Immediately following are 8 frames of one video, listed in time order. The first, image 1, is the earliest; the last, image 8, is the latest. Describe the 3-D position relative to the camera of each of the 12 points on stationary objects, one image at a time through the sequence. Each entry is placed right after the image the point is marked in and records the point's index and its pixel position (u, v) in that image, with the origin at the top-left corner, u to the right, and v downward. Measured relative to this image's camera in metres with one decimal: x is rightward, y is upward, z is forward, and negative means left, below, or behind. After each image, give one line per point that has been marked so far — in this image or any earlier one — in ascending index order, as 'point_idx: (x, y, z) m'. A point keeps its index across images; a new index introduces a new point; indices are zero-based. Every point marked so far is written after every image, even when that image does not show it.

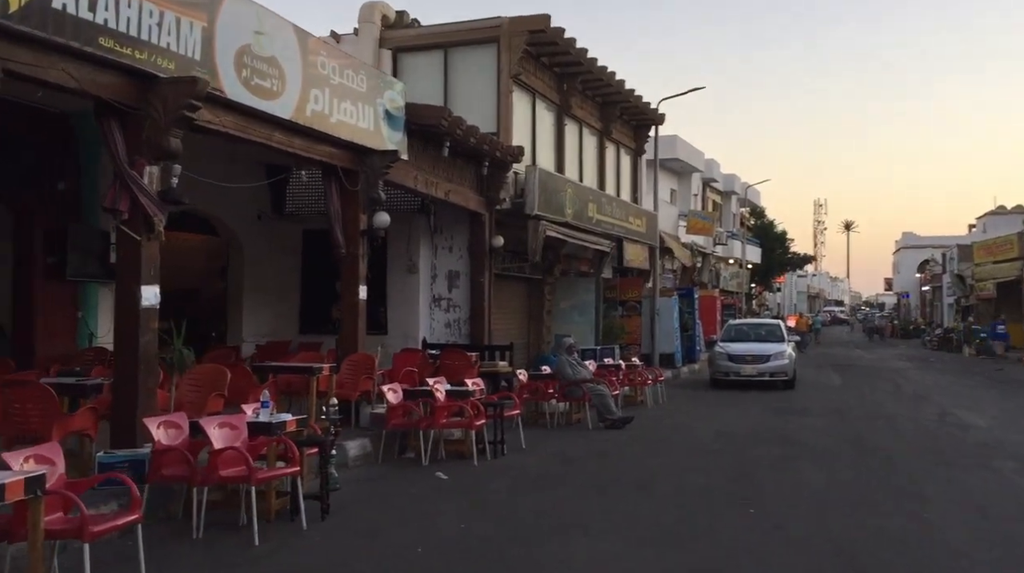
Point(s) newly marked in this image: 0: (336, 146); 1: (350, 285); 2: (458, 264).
0: (-2.1, +1.7, +12.7) m
1: (-2.0, -0.1, +13.2) m
2: (-0.8, +0.3, +17.9) m
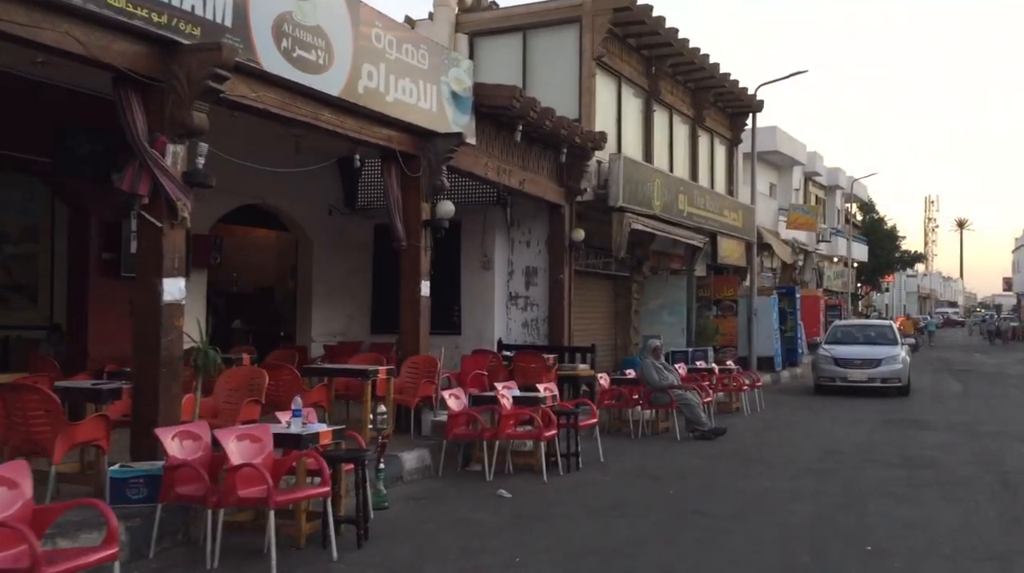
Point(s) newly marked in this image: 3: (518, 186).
0: (-1.3, +1.7, +11.6) m
1: (-1.1, 0.0, +12.1) m
2: (+0.5, +0.4, +16.7) m
3: (+0.1, +1.3, +14.6) m
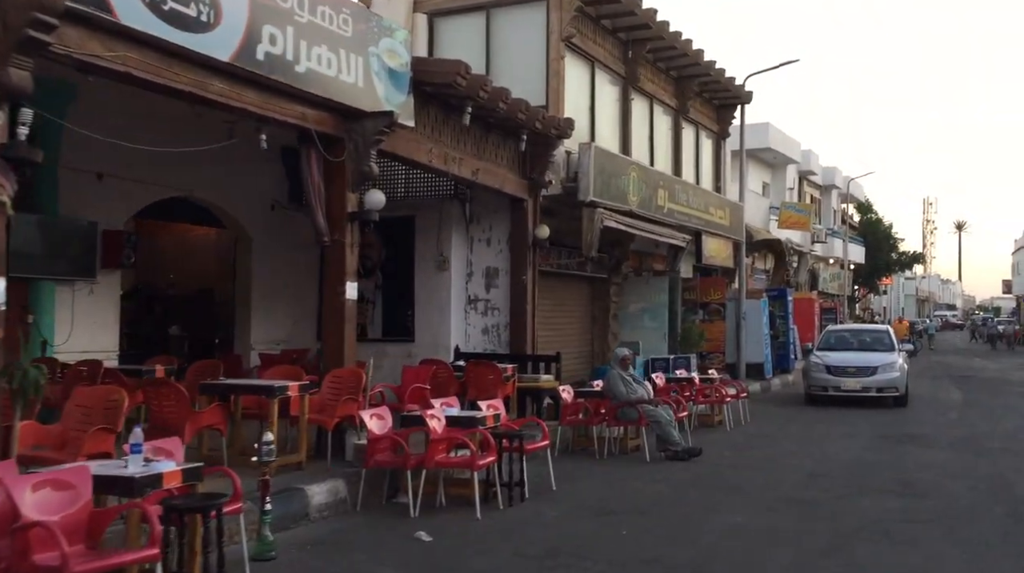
0: (-1.9, +1.7, +10.0) m
1: (-1.7, 0.0, +10.5) m
2: (-0.2, +0.4, +15.1) m
3: (-0.5, +1.3, +13.0) m
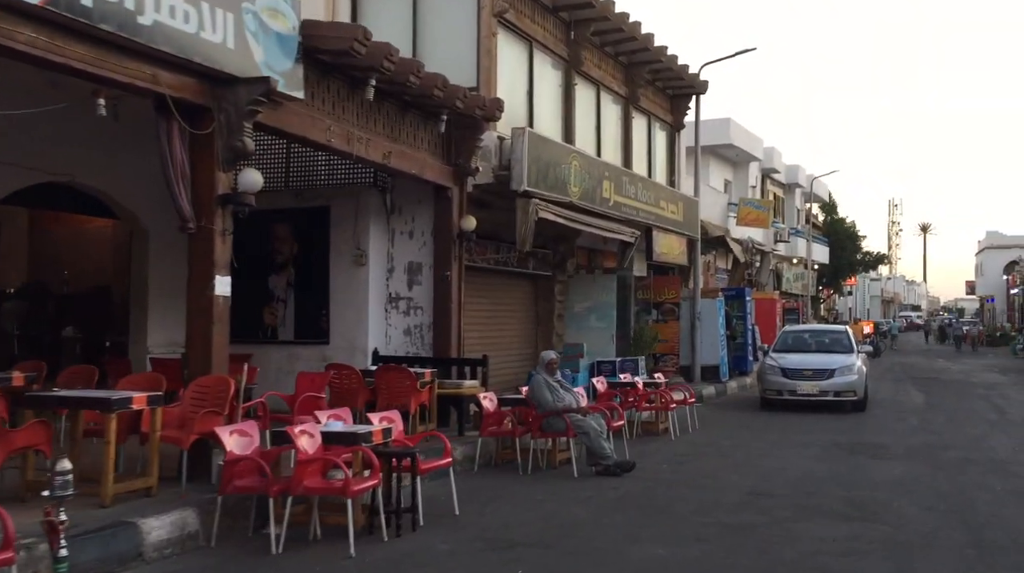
0: (-2.7, +1.7, +8.6) m
1: (-2.6, 0.0, +9.0) m
2: (-1.2, +0.4, +13.7) m
3: (-1.4, +1.4, +11.6) m
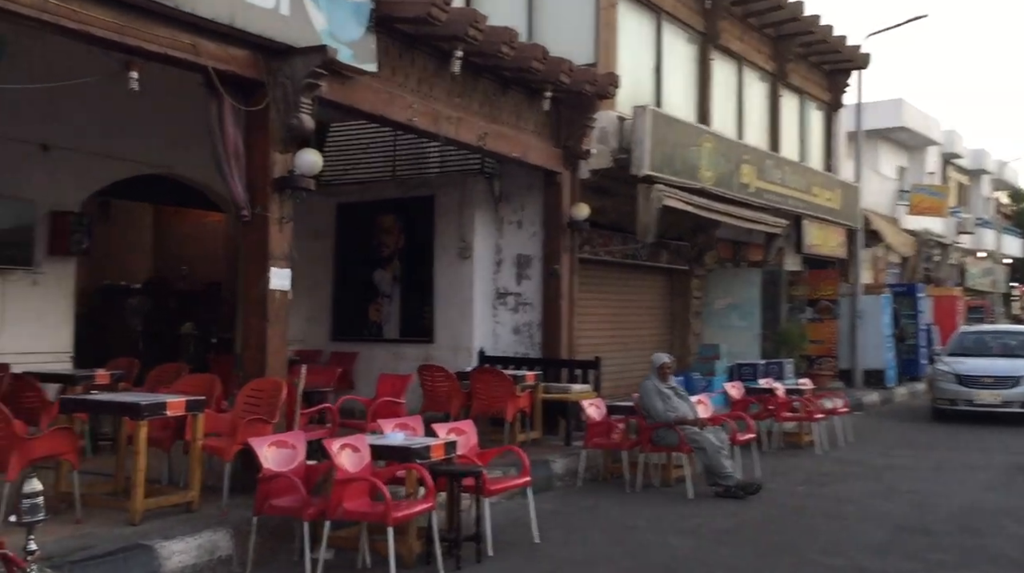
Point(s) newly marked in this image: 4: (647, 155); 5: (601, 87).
0: (-2.1, +1.8, +7.7) m
1: (-2.0, +0.1, +8.2) m
2: (+0.2, +0.5, +12.5) m
3: (-0.4, +1.4, +10.5) m
4: (+1.7, +1.6, +13.1) m
5: (+1.0, +2.2, +11.7) m
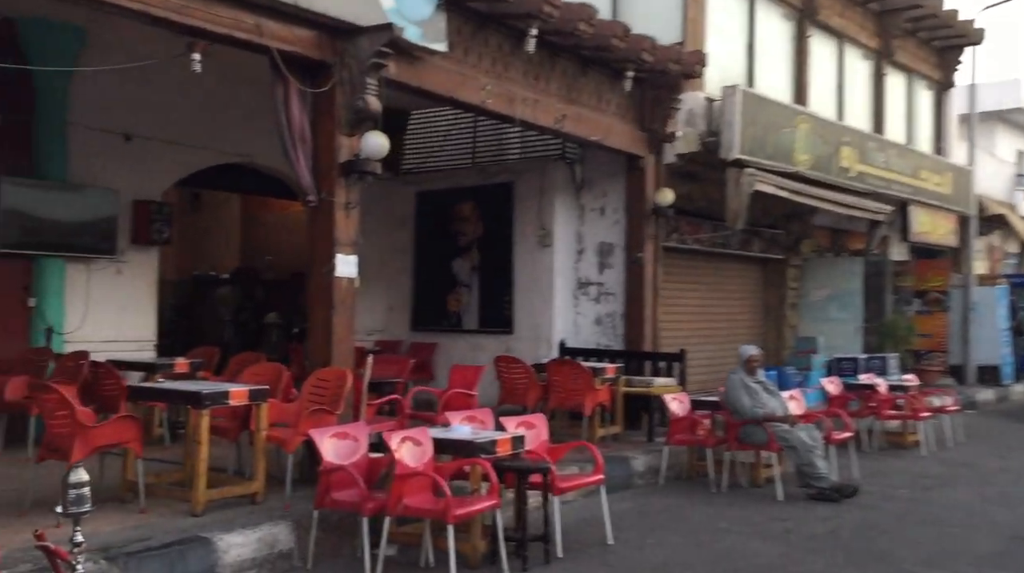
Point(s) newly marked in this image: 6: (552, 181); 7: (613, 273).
0: (-1.6, +1.9, +7.5) m
1: (-1.4, +0.1, +8.0) m
2: (+1.1, +0.6, +12.1) m
3: (+0.4, +1.5, +10.1) m
4: (+2.6, +1.7, +12.5) m
5: (+1.8, +2.3, +11.2) m
6: (+0.4, +1.2, +12.1) m
7: (+1.1, +0.2, +12.1) m
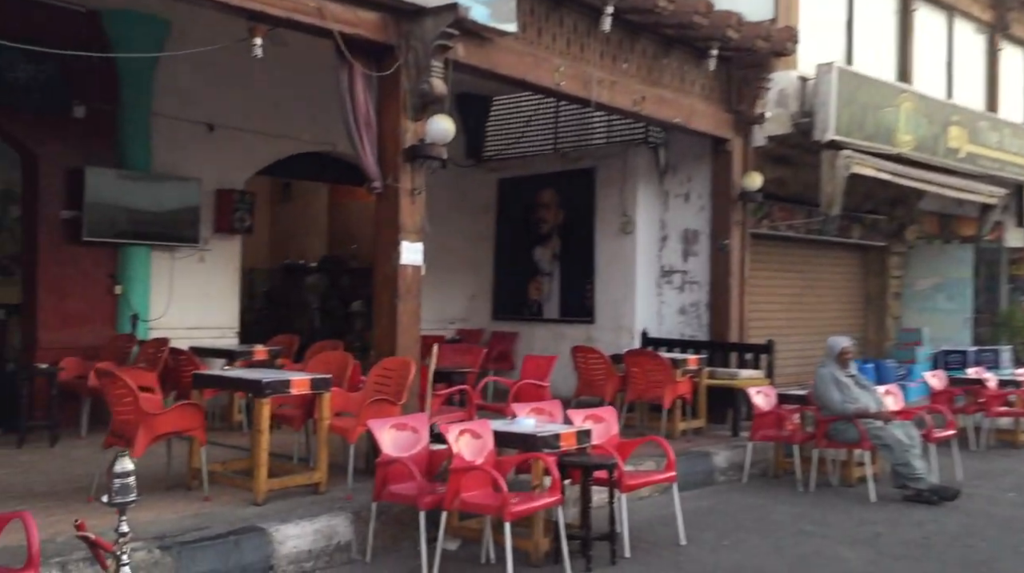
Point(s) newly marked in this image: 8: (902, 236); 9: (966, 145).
0: (-1.2, +2.0, +7.4) m
1: (-0.9, +0.2, +7.8) m
2: (+2.0, +0.7, +11.7) m
3: (+1.1, +1.6, +9.8) m
4: (+3.6, +1.9, +12.0) m
5: (+2.6, +2.4, +10.7) m
6: (+1.3, +1.3, +11.7) m
7: (+2.0, +0.3, +11.7) m
8: (+6.0, +0.8, +16.5) m
9: (+6.4, +2.0, +15.1) m
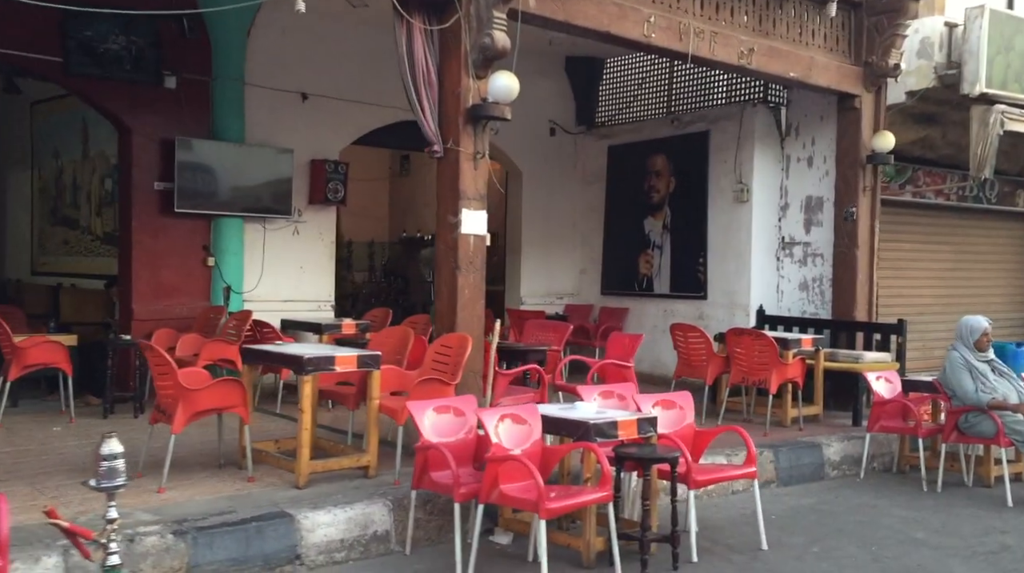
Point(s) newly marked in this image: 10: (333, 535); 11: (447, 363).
0: (-0.8, +2.2, +6.8) m
1: (-0.4, +0.4, +7.3) m
2: (+3.1, +1.0, +10.6) m
3: (+1.8, +1.9, +8.8) m
4: (+4.7, +2.1, +10.6) m
5: (+3.5, +2.7, +9.5) m
6: (+2.4, +1.6, +10.7) m
7: (+3.1, +0.5, +10.6) m
8: (+7.8, +1.1, +14.7) m
9: (+7.9, +2.3, +13.3) m
10: (-1.0, -1.4, +5.9) m
11: (-0.4, -0.5, +7.0) m
